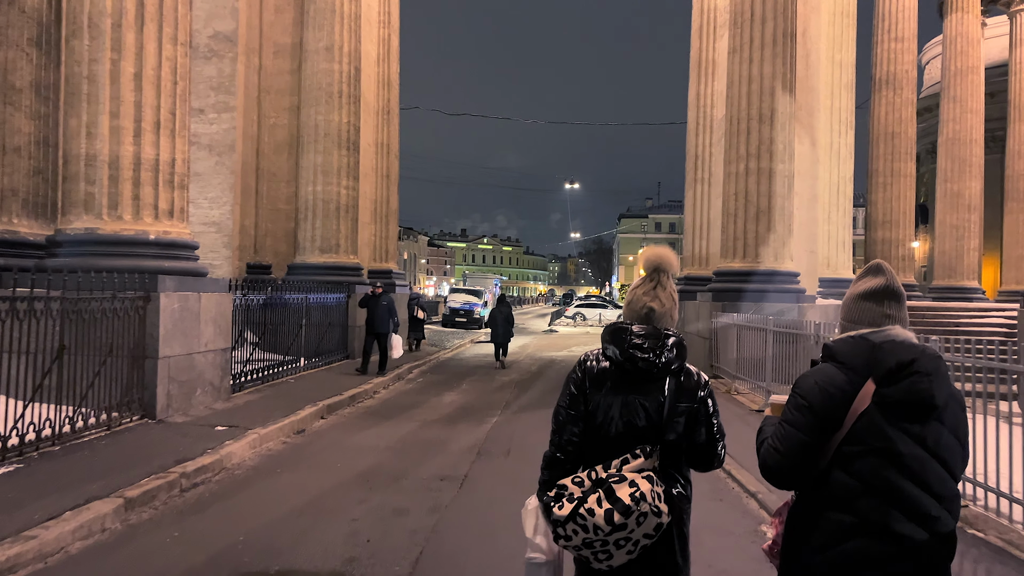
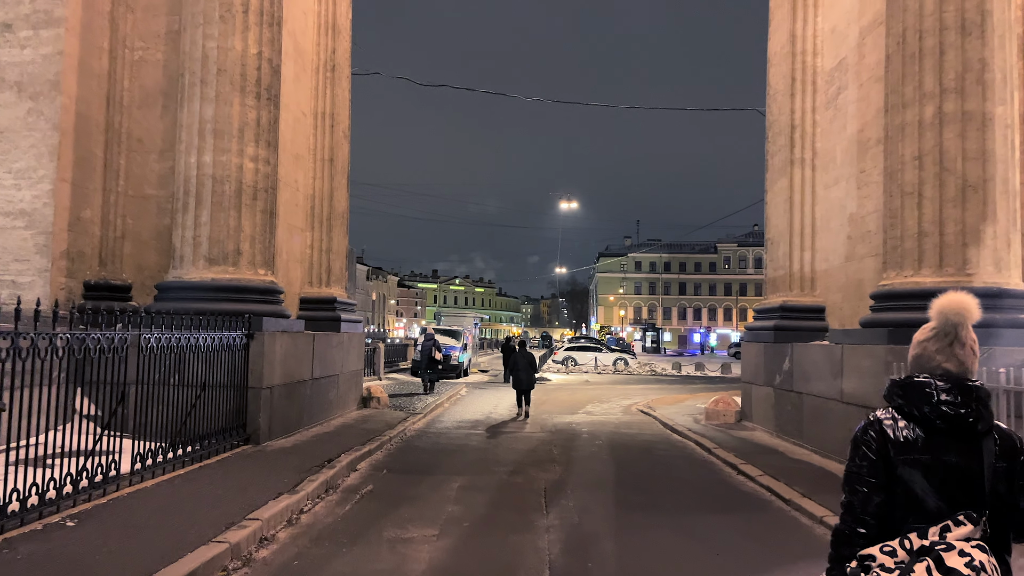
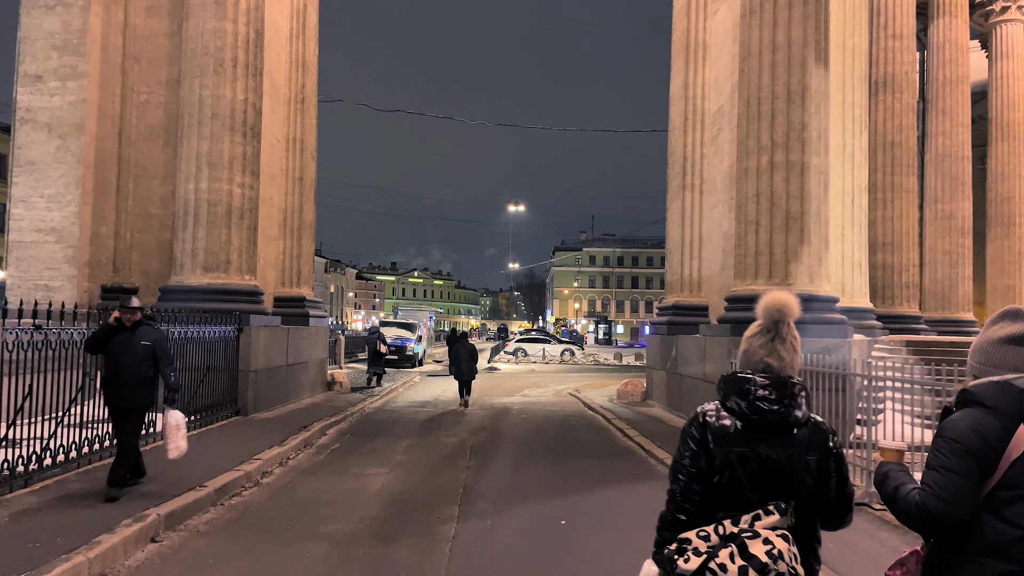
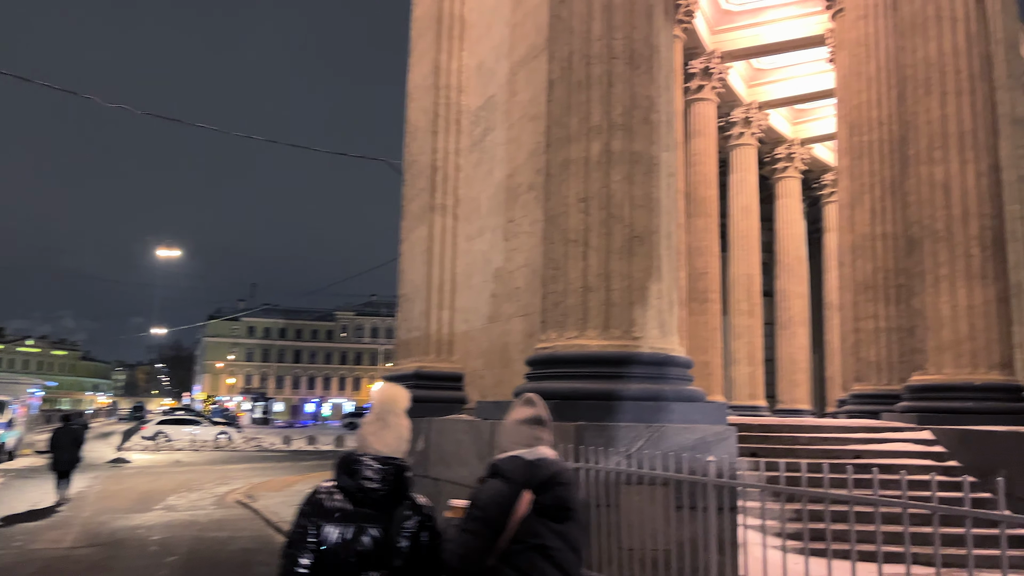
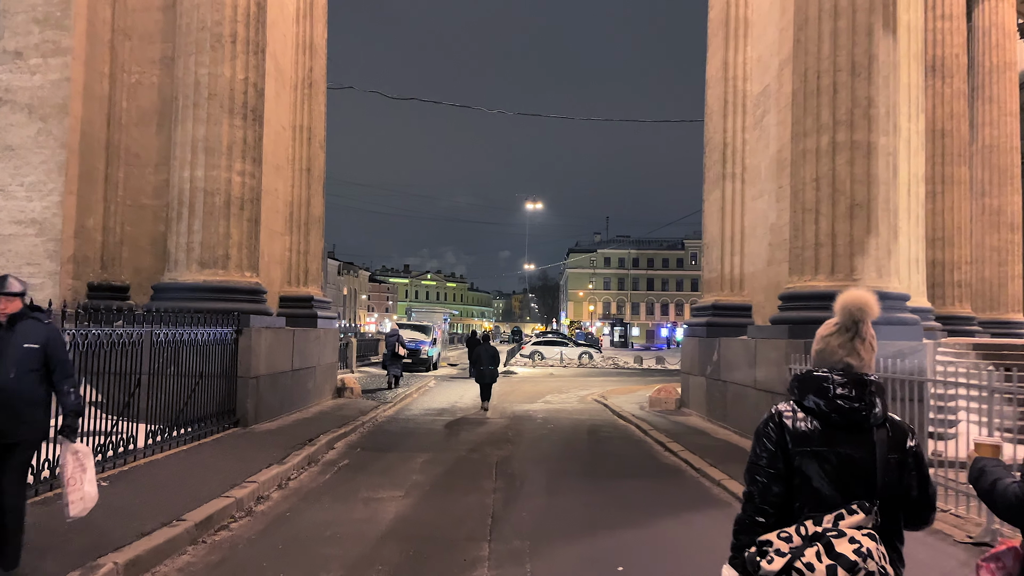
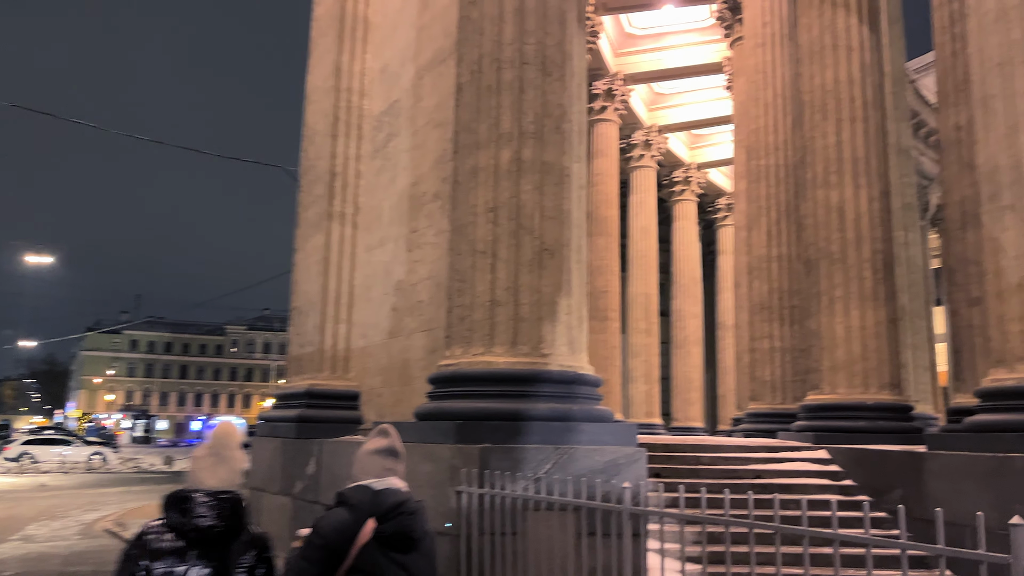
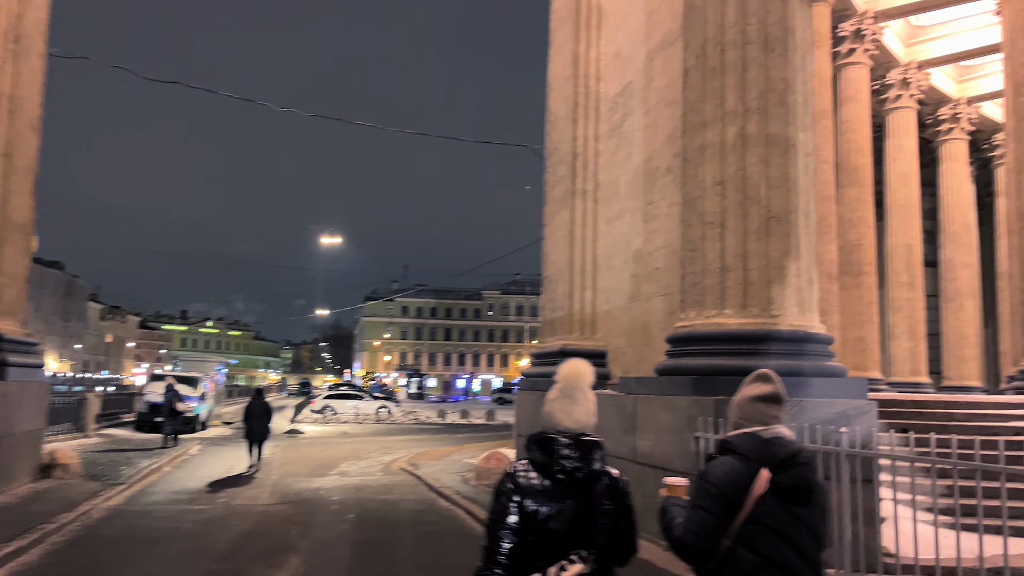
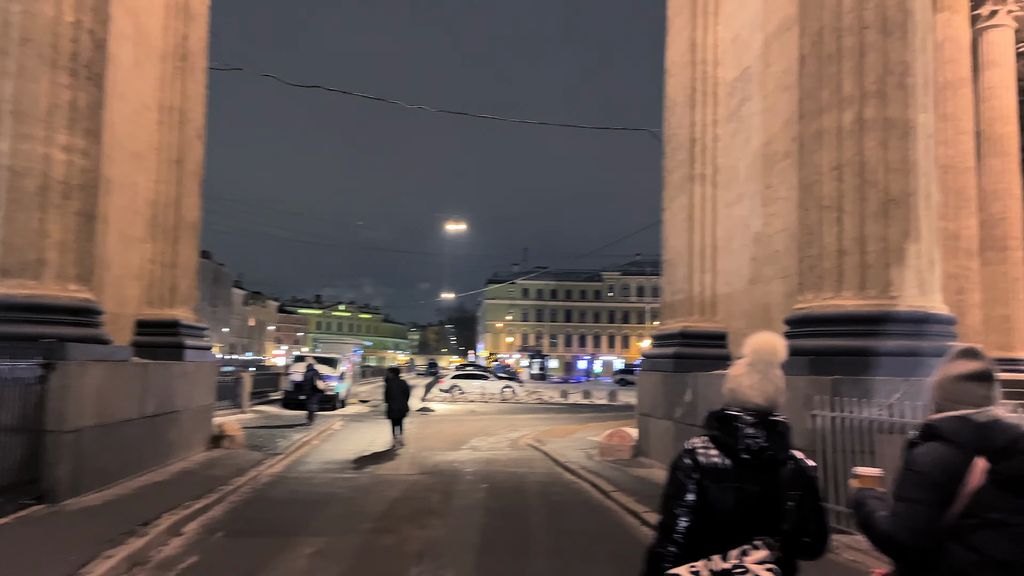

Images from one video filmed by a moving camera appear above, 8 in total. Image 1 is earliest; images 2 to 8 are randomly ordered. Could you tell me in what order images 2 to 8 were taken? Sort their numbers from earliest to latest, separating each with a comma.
3, 5, 2, 8, 7, 4, 6
